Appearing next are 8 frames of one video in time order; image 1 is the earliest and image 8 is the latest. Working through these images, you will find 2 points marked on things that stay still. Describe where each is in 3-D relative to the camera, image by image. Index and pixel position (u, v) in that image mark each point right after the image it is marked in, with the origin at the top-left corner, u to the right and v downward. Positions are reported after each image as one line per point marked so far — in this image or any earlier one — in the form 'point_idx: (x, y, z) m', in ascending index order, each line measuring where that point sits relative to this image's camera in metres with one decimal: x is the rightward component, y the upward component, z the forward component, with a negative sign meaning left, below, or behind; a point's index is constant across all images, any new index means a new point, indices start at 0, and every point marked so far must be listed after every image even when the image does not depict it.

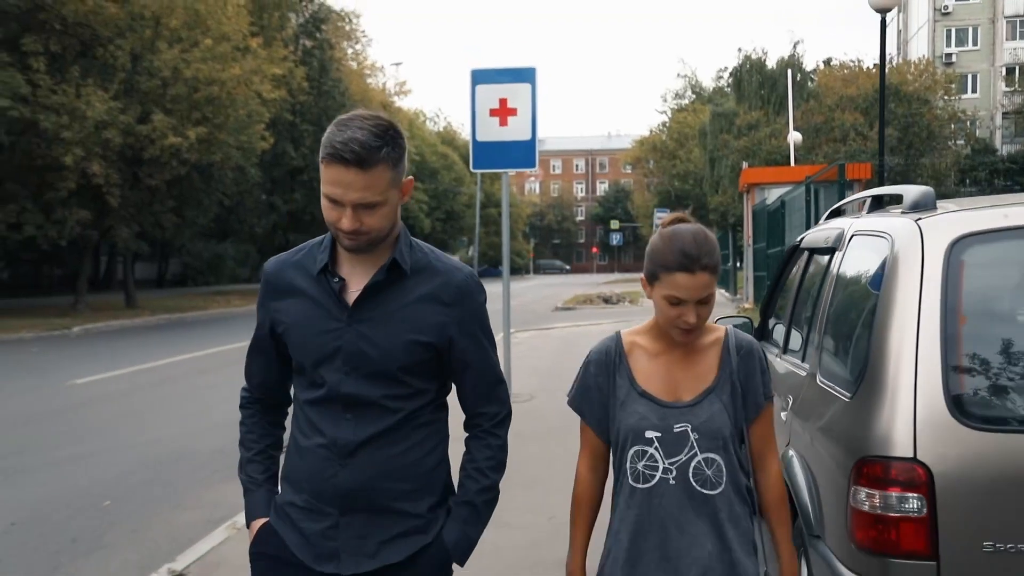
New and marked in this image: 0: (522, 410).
0: (+0.1, -1.2, +10.1) m
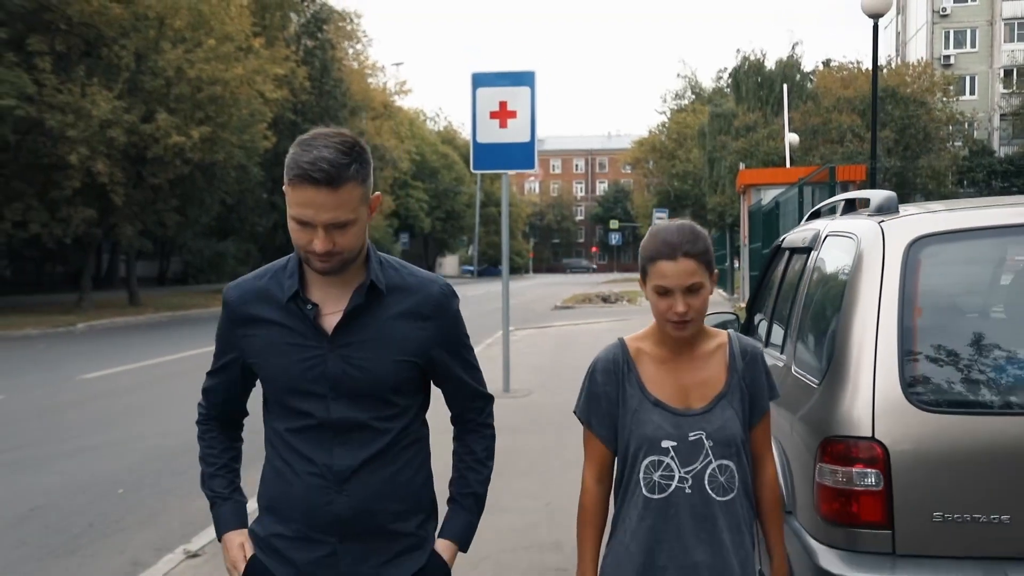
0: (+0.1, -1.2, +10.4) m
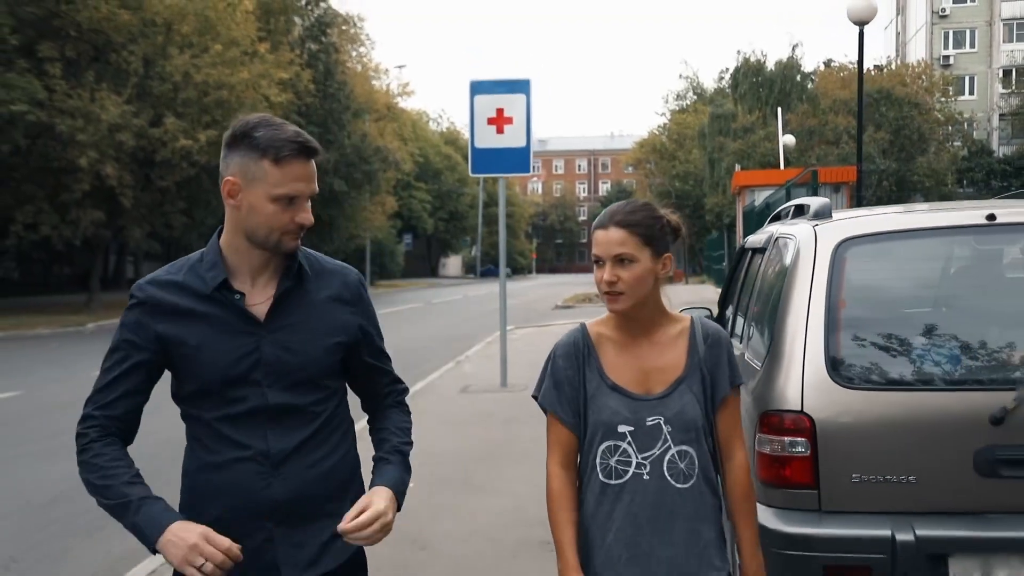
0: (0.0, -1.2, +10.8) m
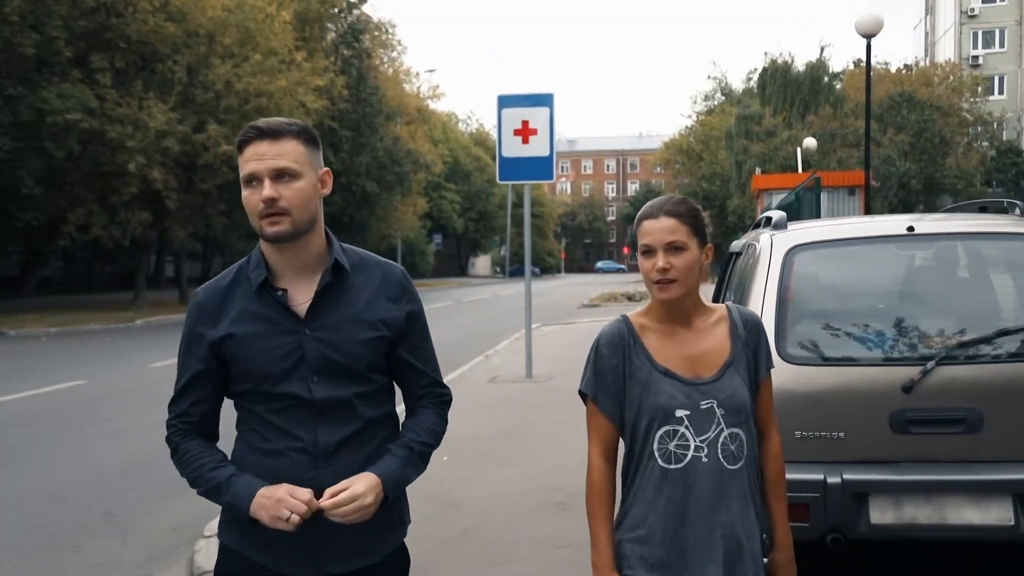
0: (+0.3, -1.2, +11.8) m
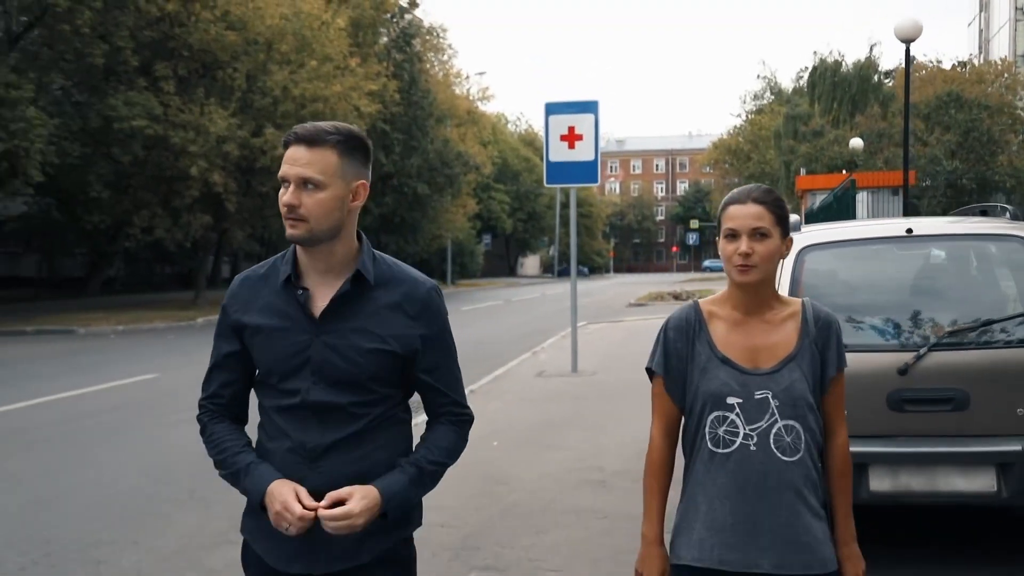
0: (+0.9, -1.1, +12.3) m
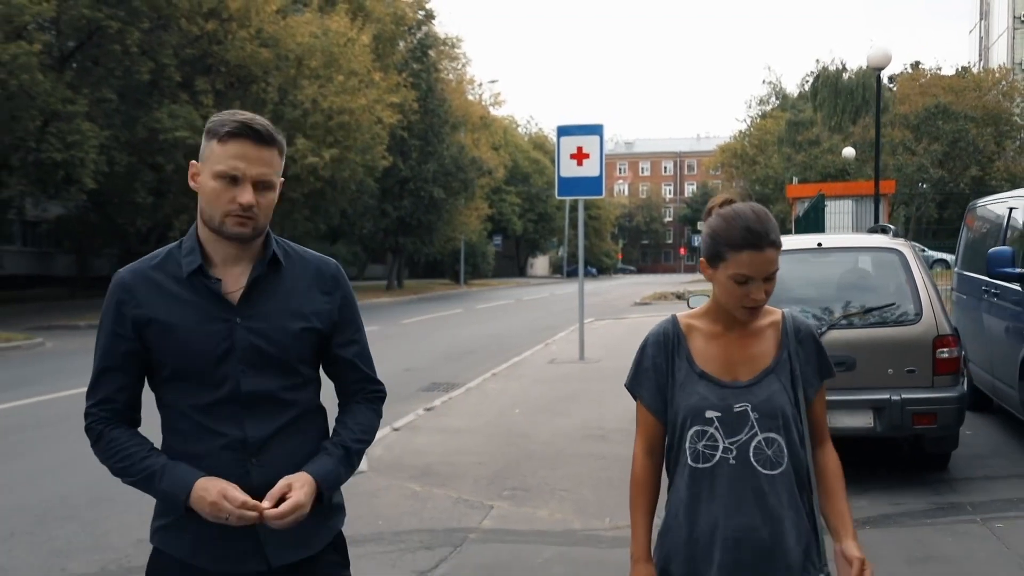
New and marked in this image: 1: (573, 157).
0: (+1.1, -1.1, +14.3) m
1: (+0.9, +1.8, +14.5) m
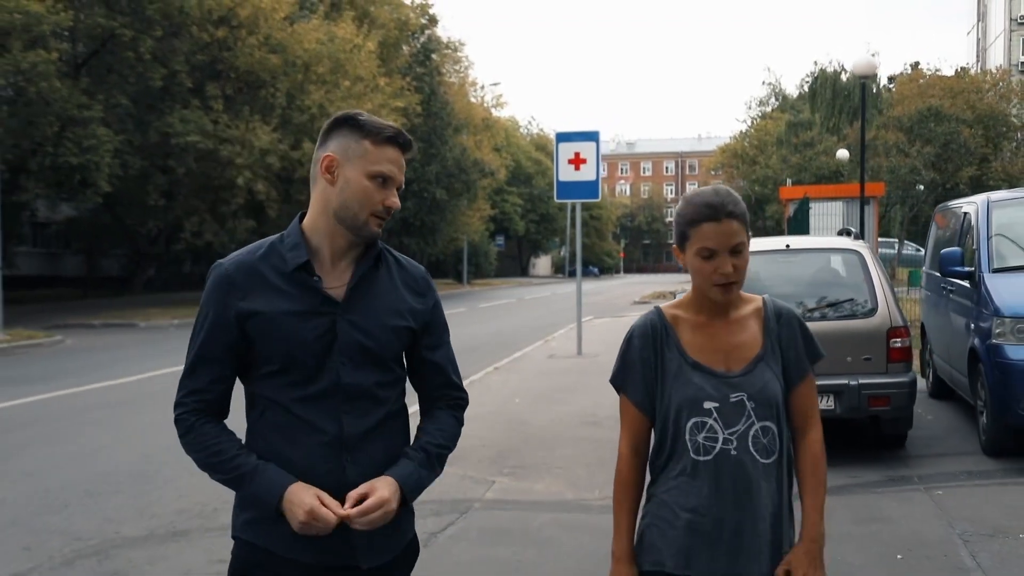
0: (+1.1, -1.1, +15.1) m
1: (+0.9, +1.9, +15.3) m
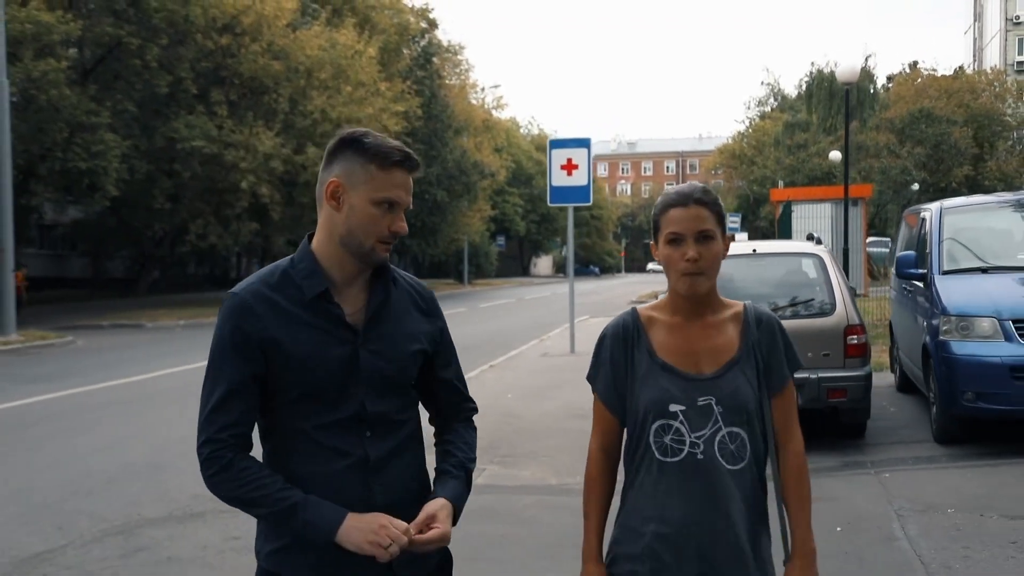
0: (+1.0, -1.1, +15.7) m
1: (+0.8, +1.9, +15.9) m
